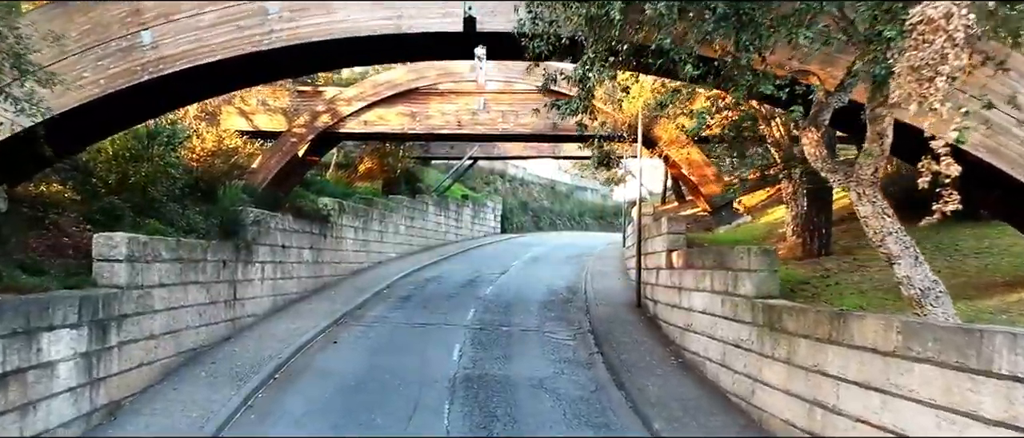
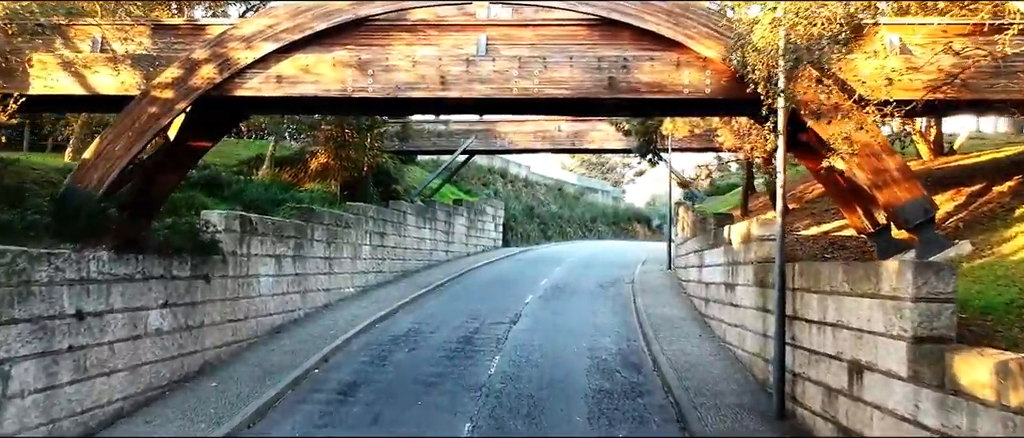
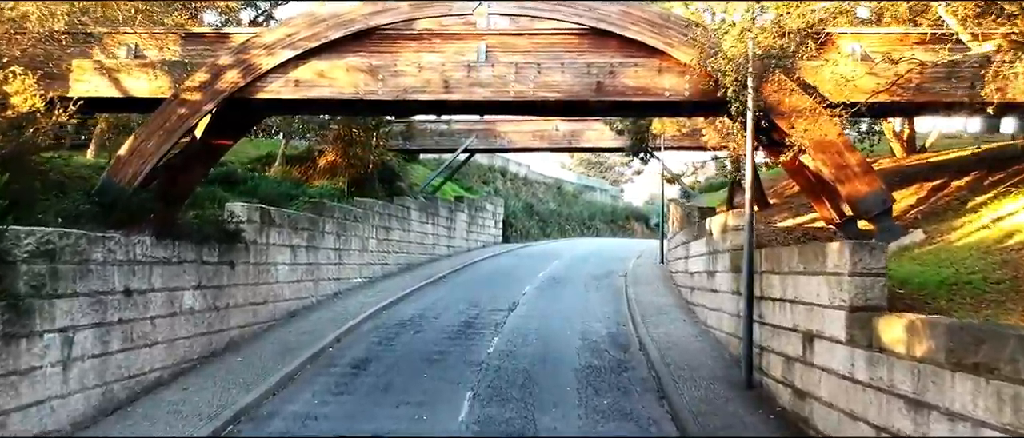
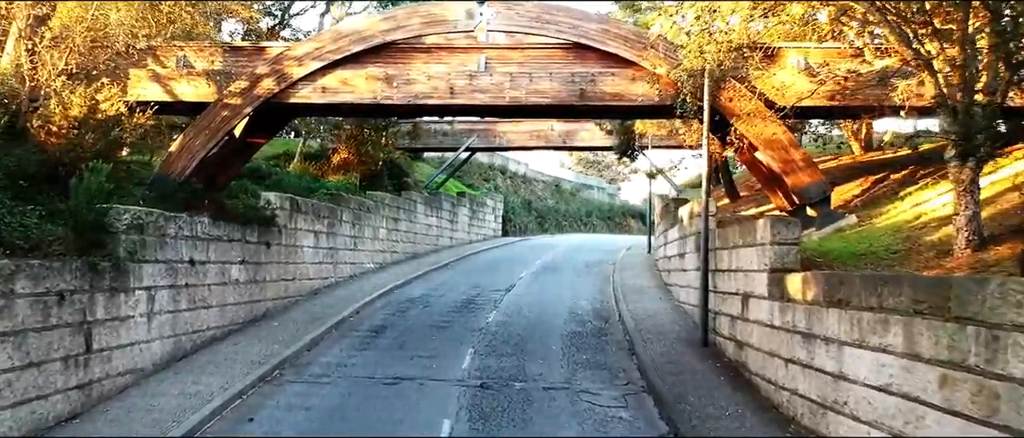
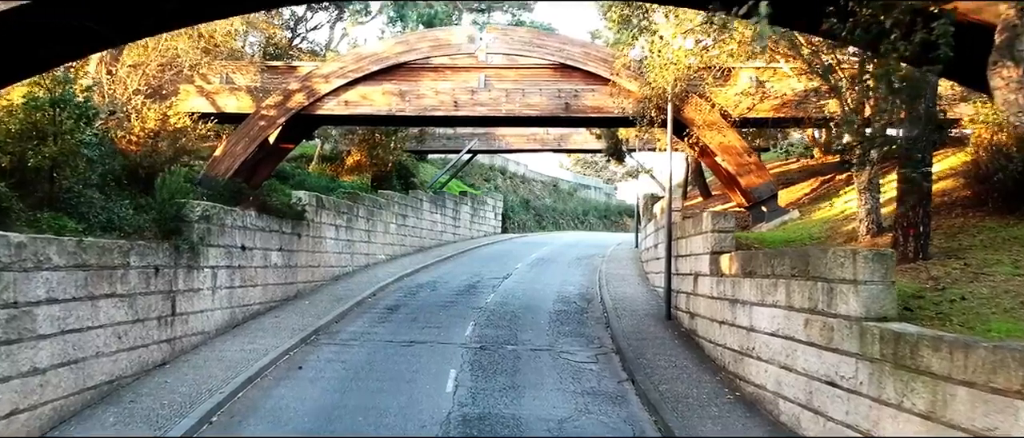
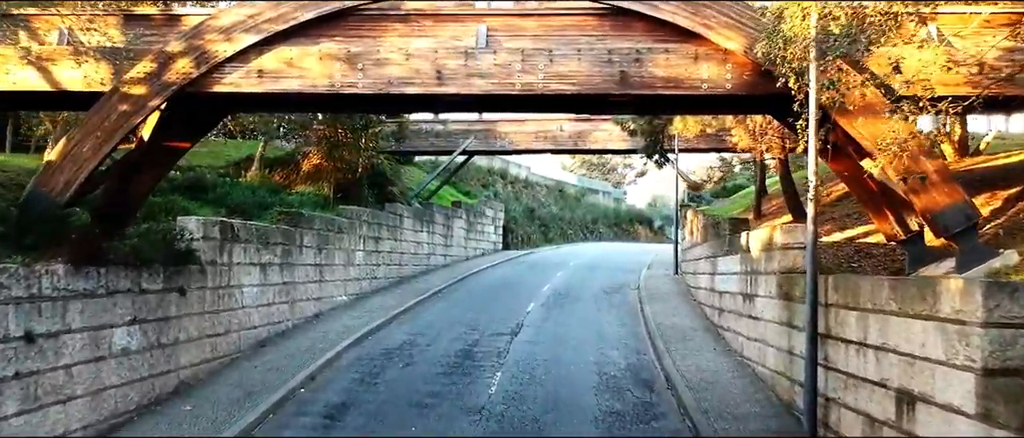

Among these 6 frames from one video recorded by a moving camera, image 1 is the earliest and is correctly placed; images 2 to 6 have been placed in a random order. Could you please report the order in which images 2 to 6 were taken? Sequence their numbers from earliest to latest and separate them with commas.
5, 4, 3, 2, 6
